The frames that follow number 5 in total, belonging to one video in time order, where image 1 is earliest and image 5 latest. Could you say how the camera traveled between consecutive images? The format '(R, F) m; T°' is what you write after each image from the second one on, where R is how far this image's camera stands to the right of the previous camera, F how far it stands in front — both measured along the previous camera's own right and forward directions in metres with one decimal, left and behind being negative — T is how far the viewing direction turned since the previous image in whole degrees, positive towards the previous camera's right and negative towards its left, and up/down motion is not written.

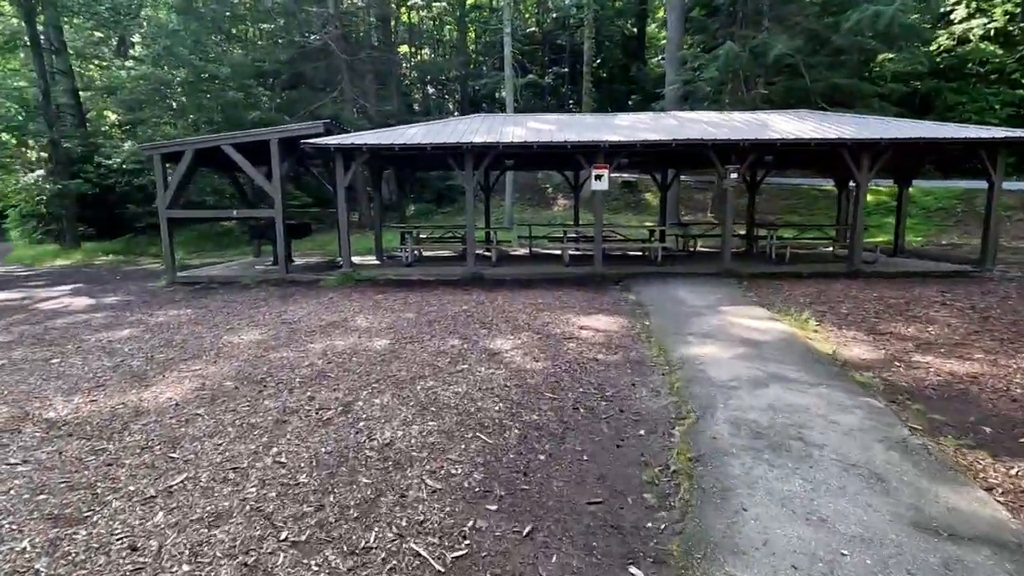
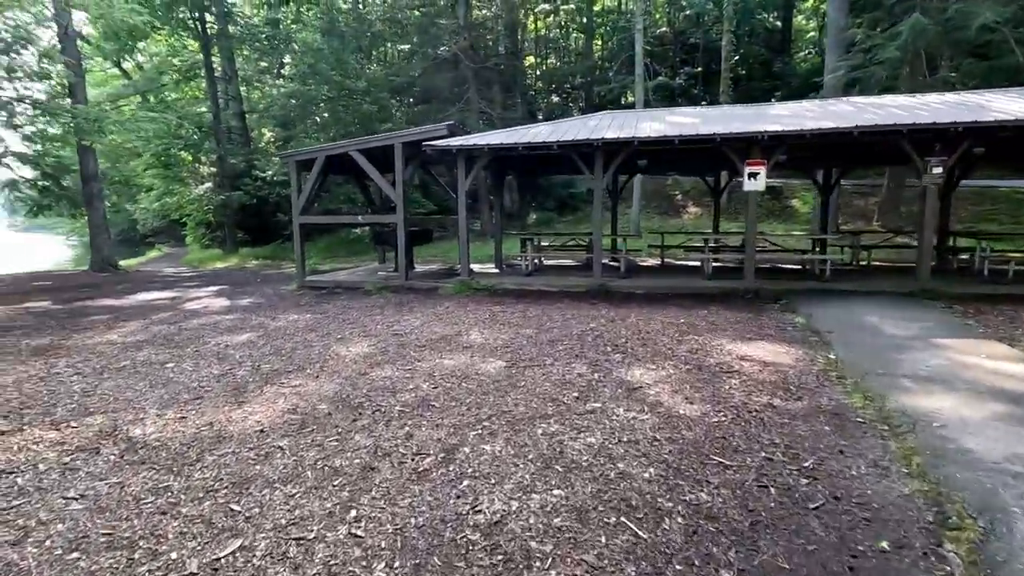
(-0.2, +0.8) m; -13°
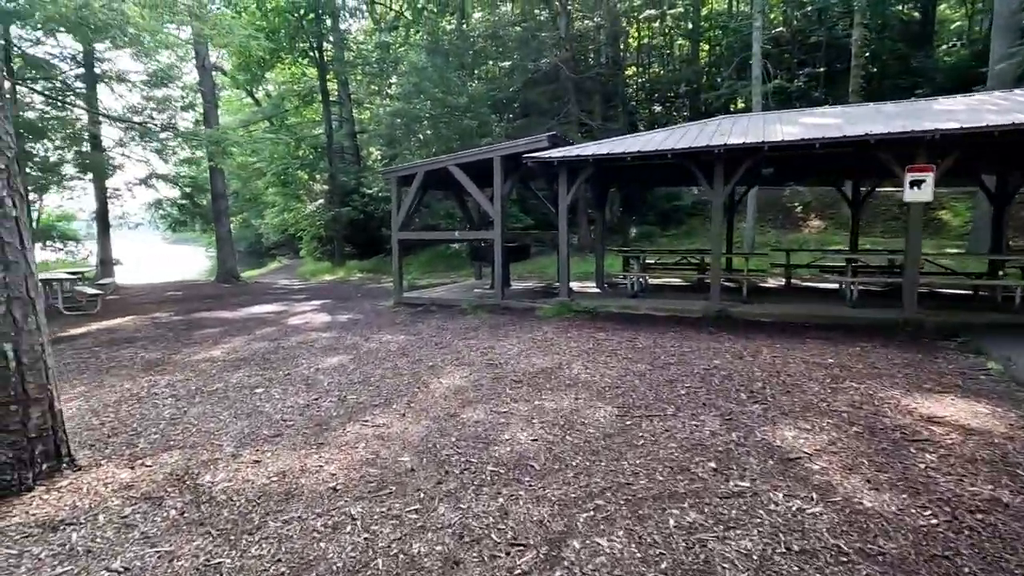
(-0.1, +0.6) m; -10°
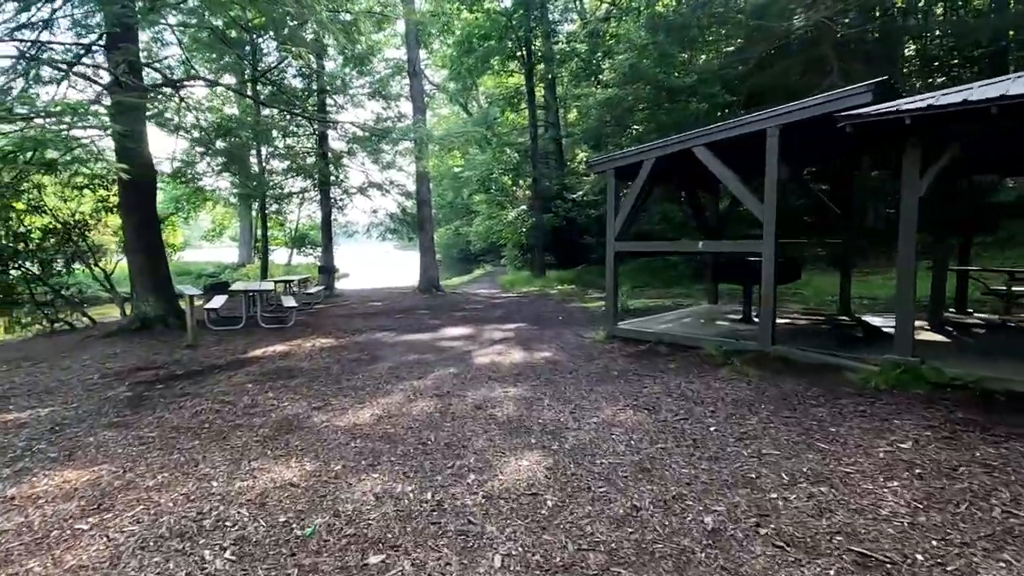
(-0.8, +2.4) m; -21°
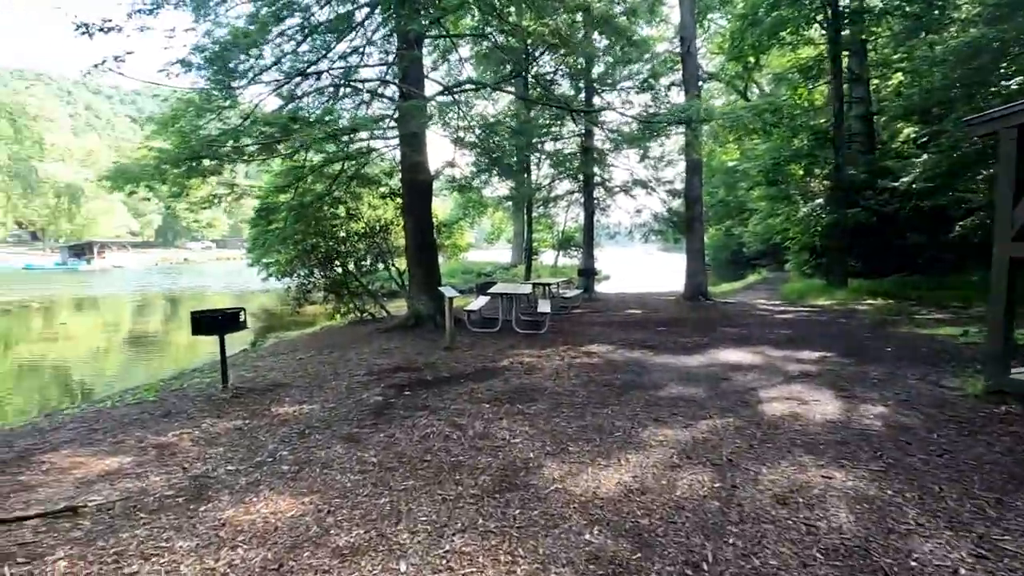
(-0.3, +1.2) m; -27°
